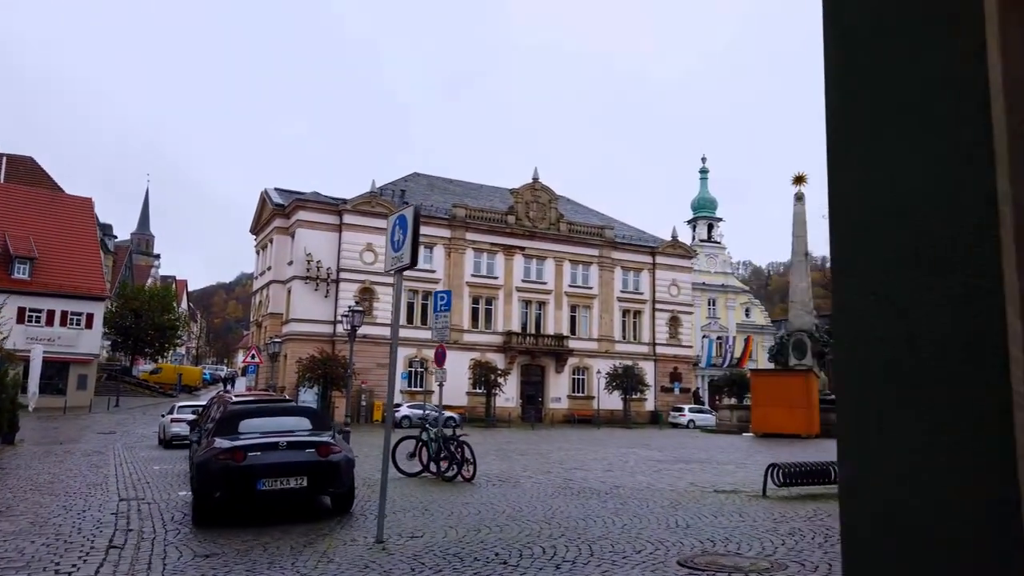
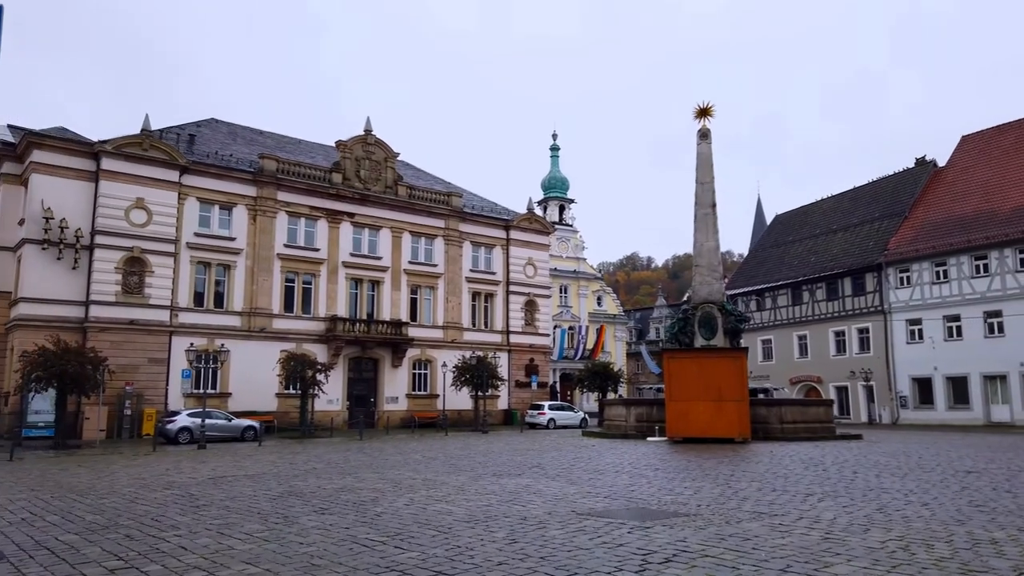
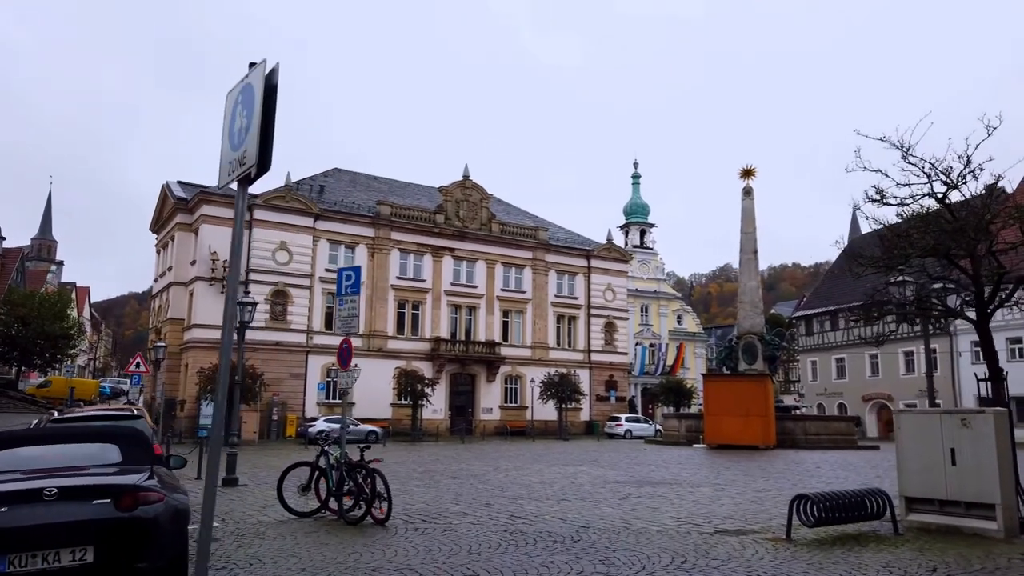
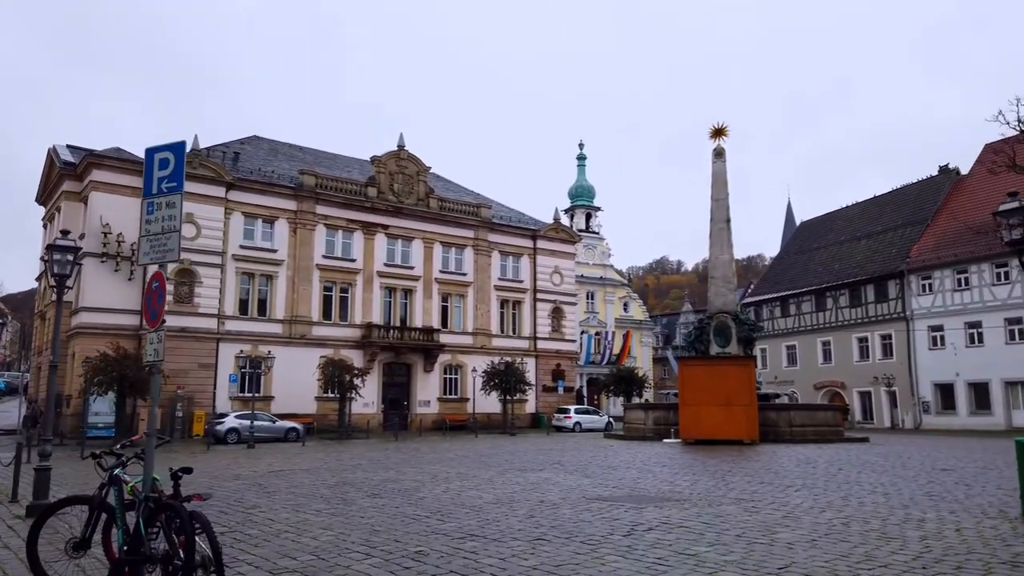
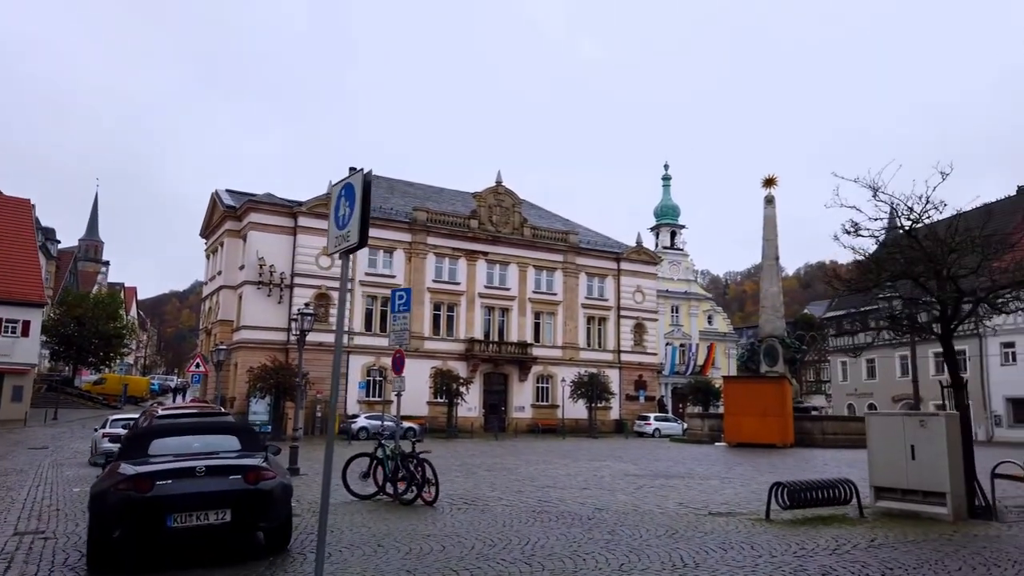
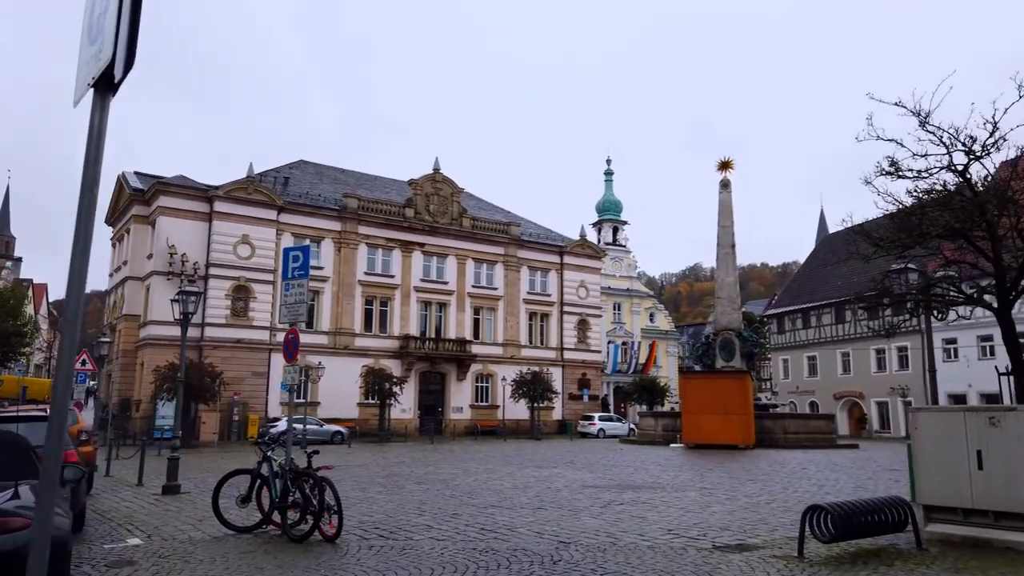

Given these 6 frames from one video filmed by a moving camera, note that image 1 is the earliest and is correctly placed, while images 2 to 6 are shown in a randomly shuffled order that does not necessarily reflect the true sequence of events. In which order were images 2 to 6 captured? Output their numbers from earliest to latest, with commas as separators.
5, 3, 6, 4, 2
